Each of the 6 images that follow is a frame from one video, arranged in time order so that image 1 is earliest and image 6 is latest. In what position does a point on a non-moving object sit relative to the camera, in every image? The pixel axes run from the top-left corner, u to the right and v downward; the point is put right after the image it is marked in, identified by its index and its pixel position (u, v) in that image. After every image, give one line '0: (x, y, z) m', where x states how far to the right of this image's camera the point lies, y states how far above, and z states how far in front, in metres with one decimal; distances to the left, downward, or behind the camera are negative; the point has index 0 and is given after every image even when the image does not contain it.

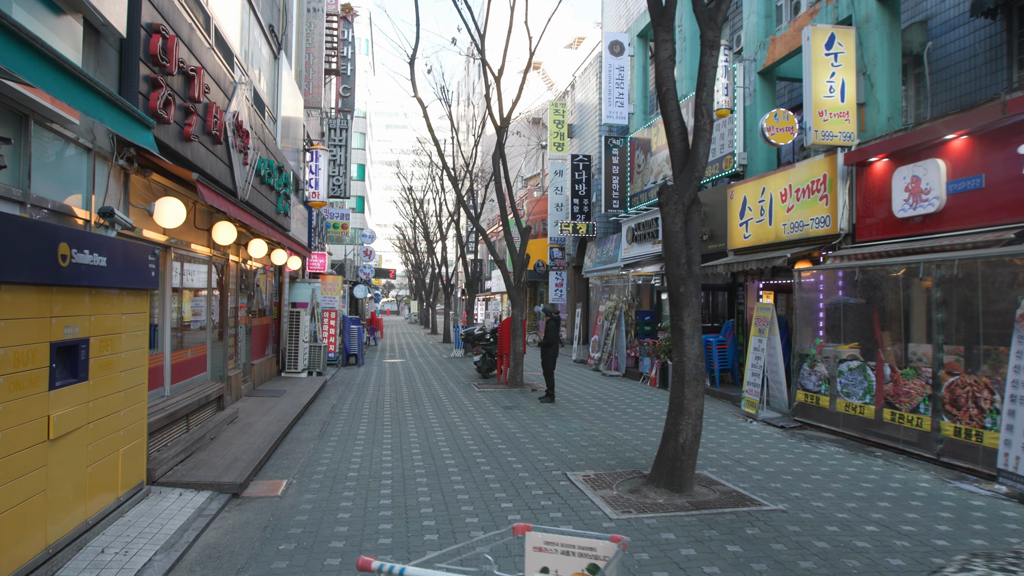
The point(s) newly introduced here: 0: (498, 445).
0: (-0.1, -1.7, +7.3) m
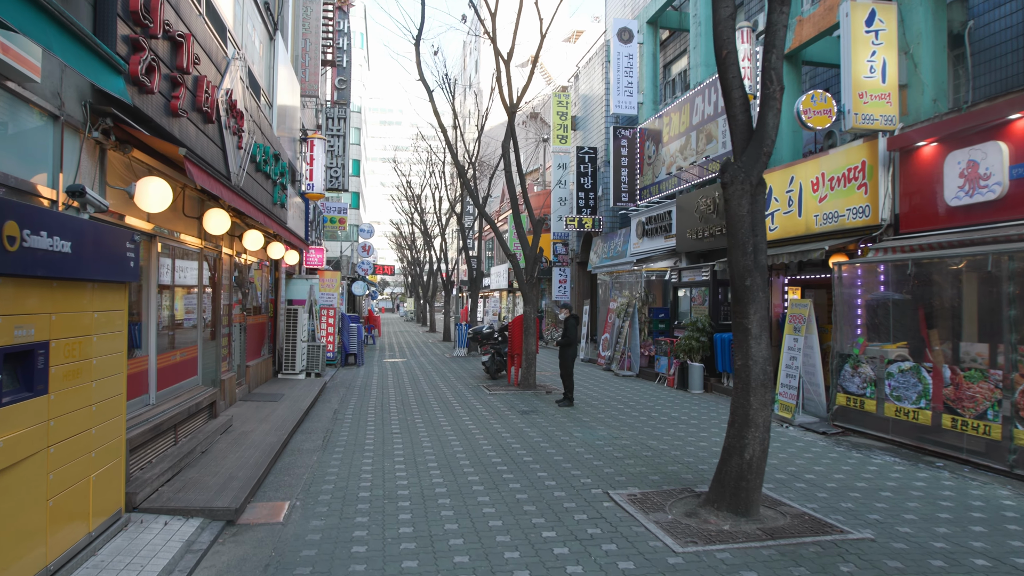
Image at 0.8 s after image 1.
0: (+0.1, -1.7, +6.6) m
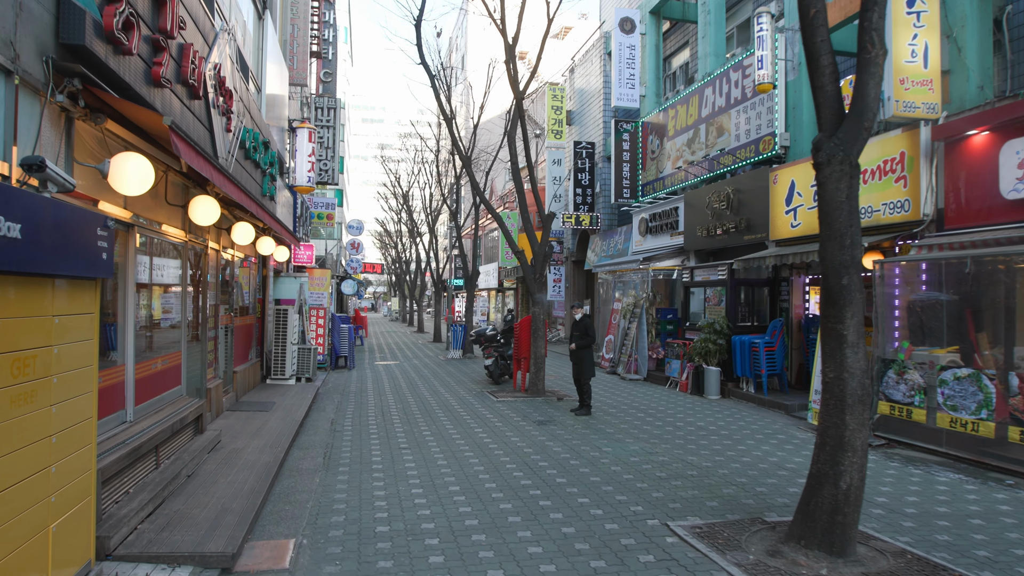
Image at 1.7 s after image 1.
0: (+0.4, -1.6, +5.8) m
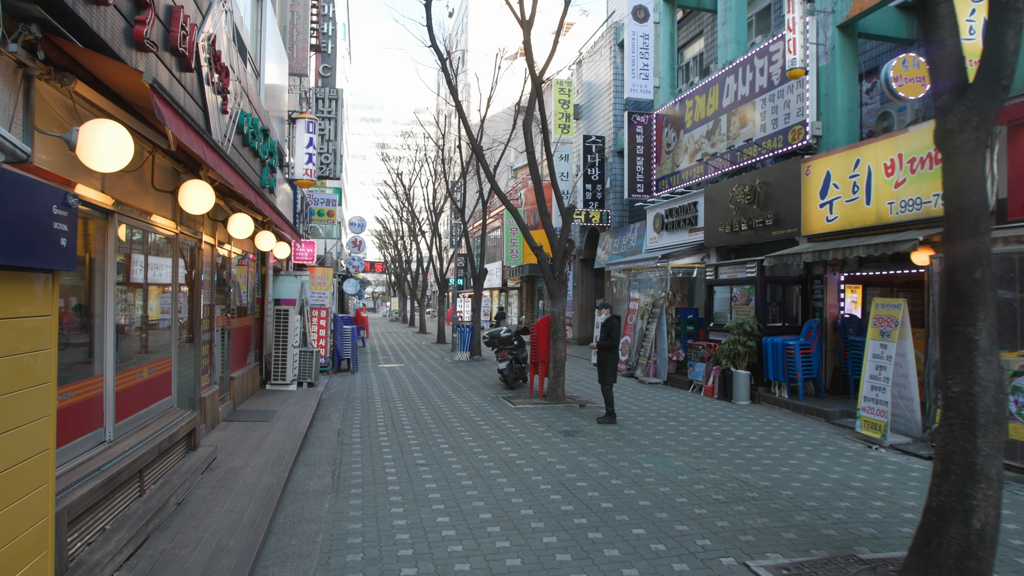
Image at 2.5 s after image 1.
0: (+0.7, -1.6, +5.1) m
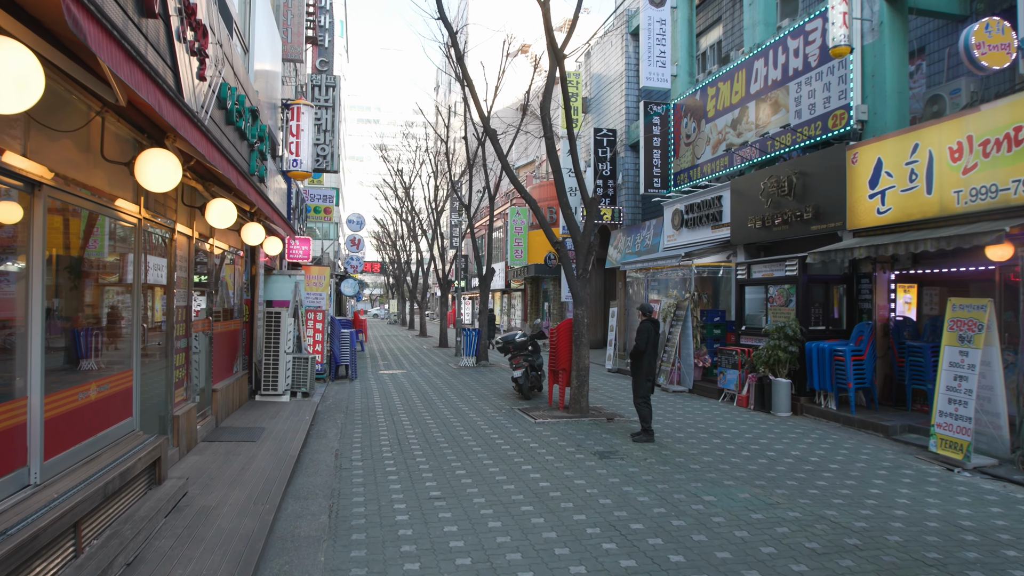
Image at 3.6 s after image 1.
0: (+0.9, -1.6, +4.1) m
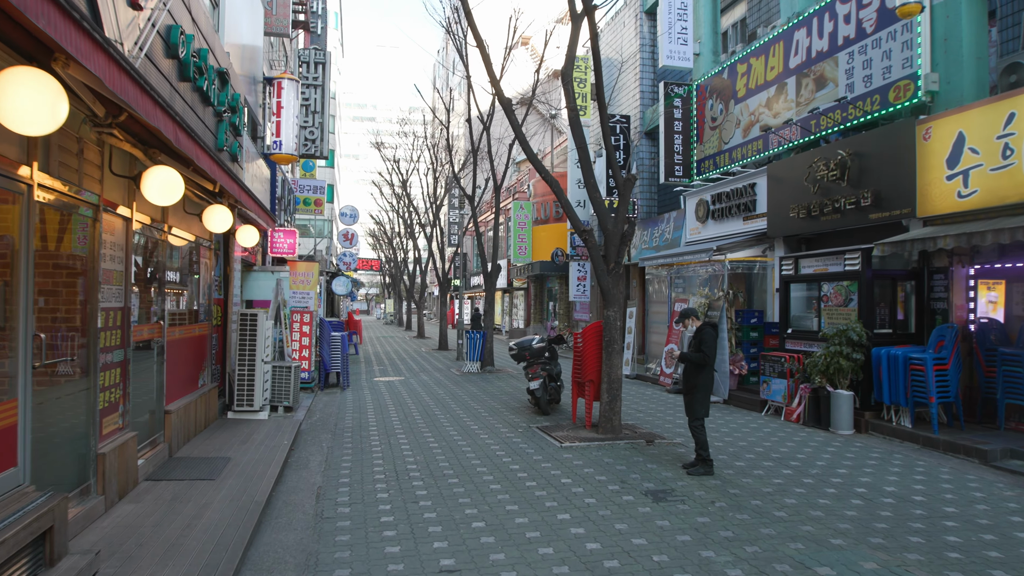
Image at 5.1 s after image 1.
0: (+1.2, -1.6, +2.6) m
